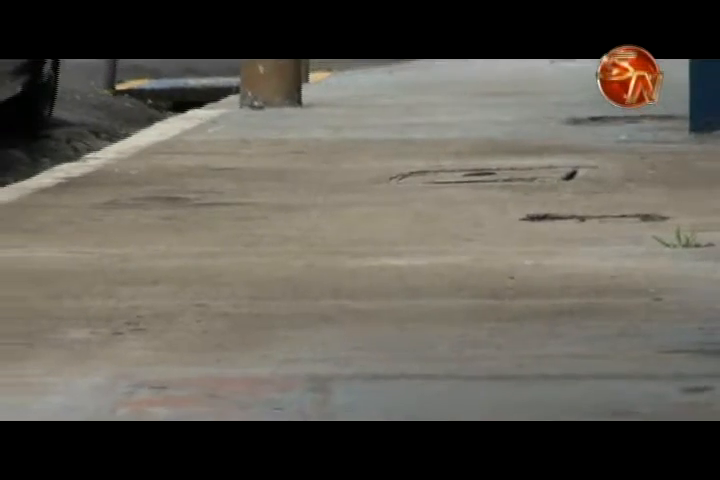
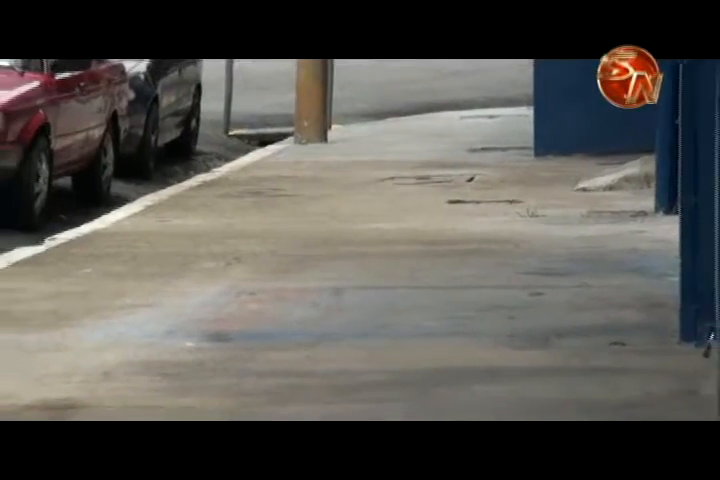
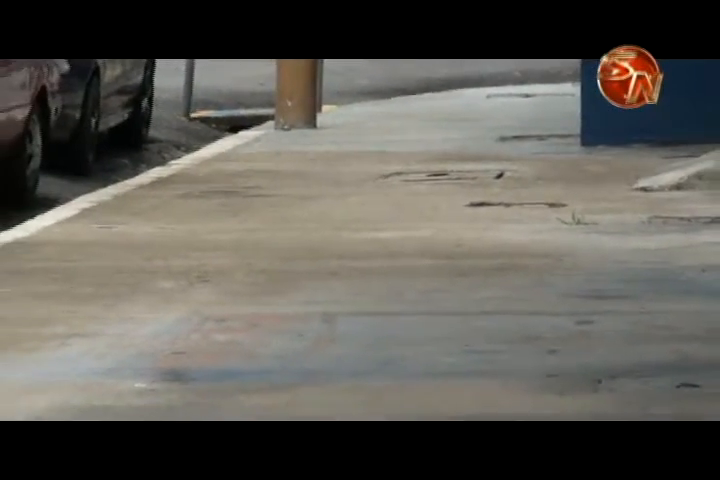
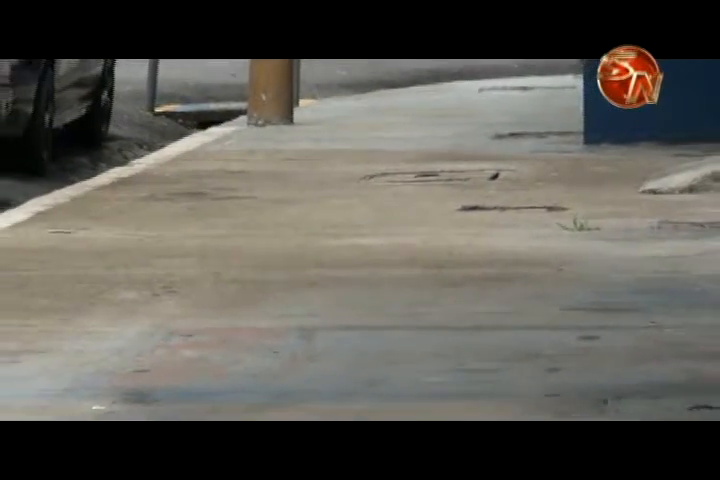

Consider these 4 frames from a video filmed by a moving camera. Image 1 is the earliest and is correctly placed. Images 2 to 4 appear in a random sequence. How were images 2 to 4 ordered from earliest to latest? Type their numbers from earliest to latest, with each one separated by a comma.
4, 3, 2
